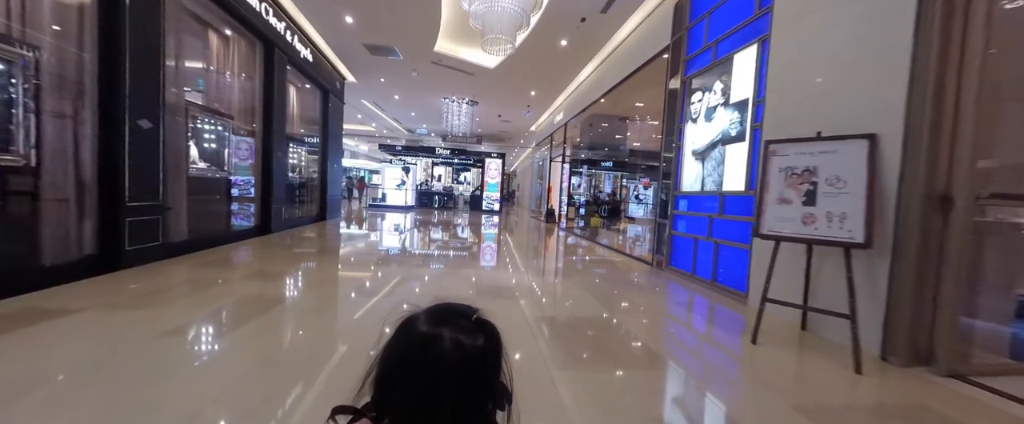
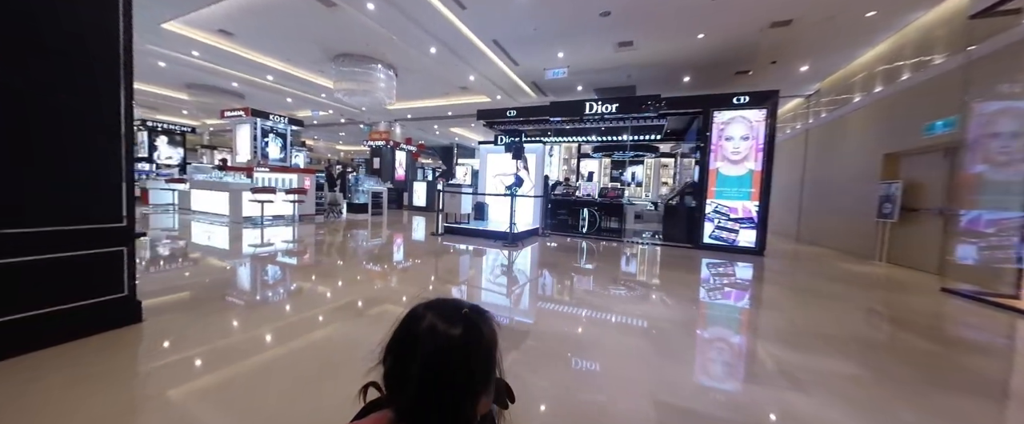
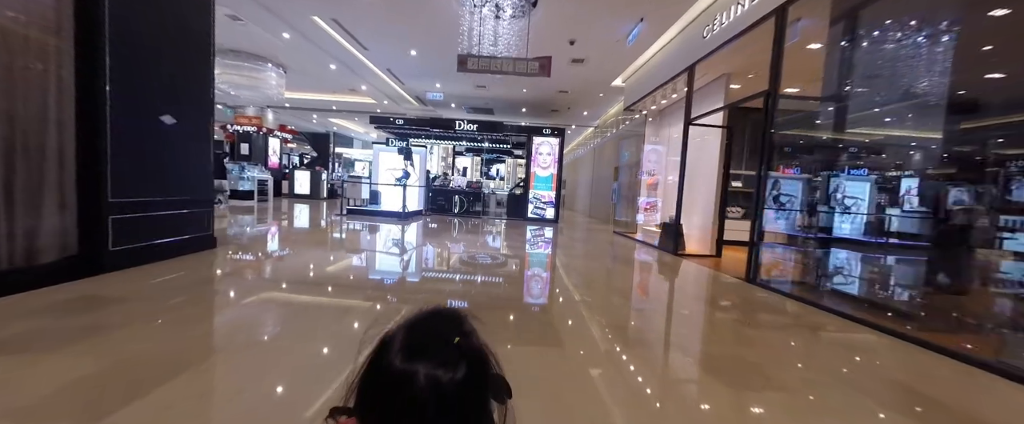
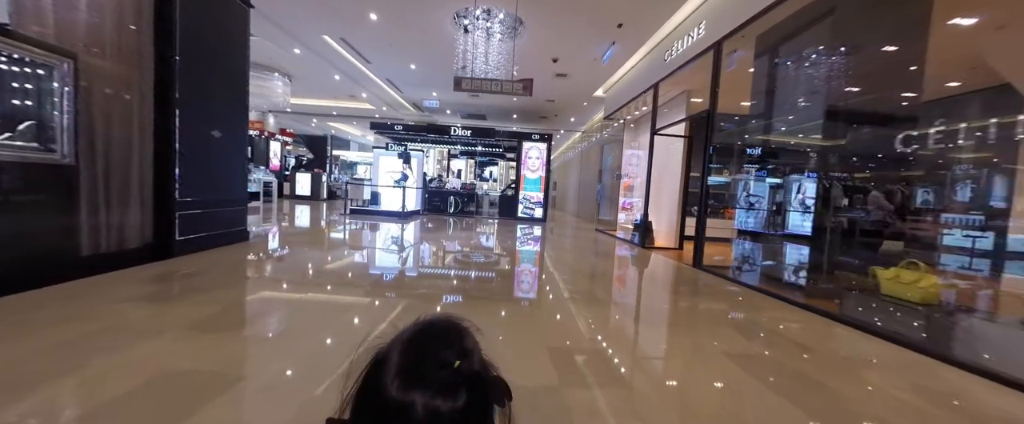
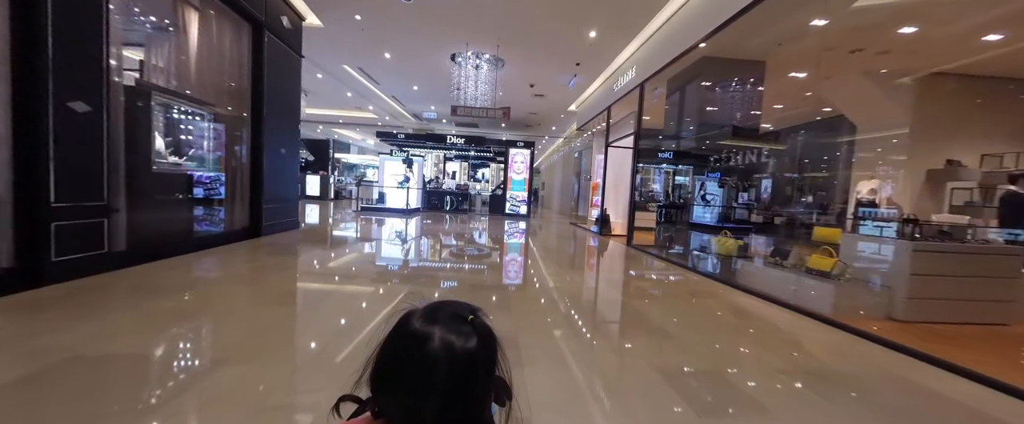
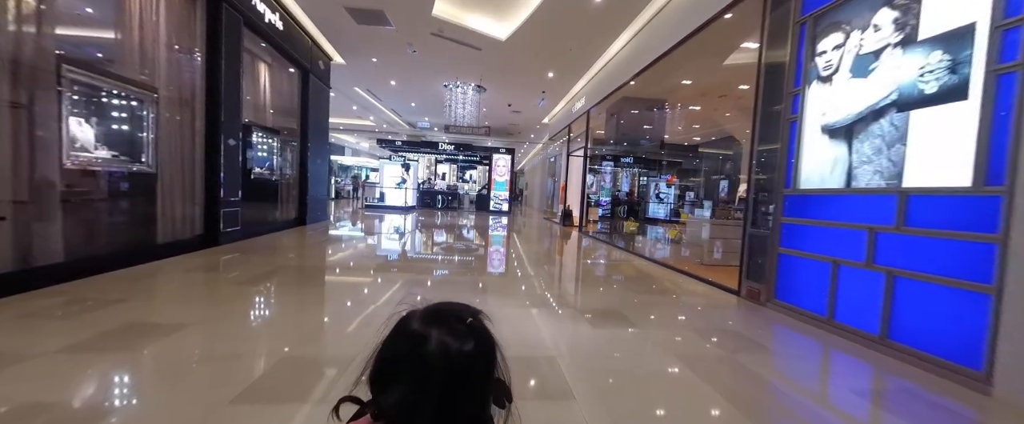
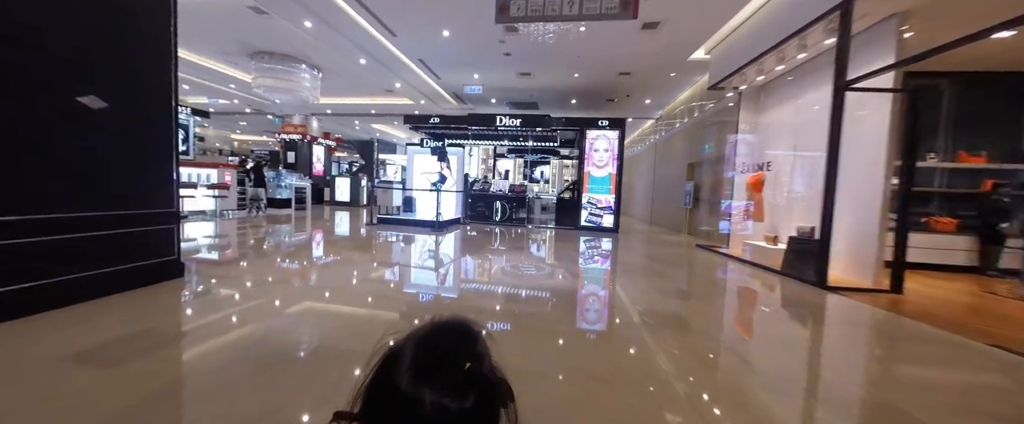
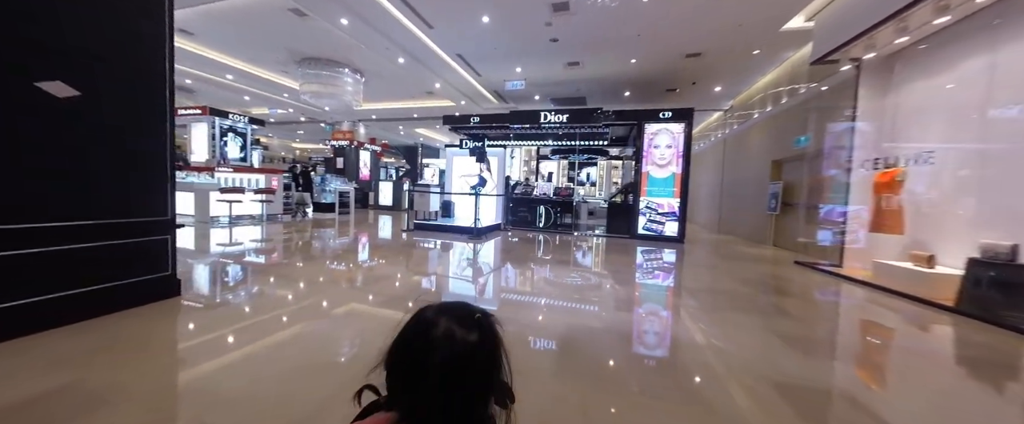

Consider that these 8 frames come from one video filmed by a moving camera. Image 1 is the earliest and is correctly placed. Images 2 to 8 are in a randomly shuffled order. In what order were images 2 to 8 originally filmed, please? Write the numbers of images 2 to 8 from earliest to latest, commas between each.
6, 5, 4, 3, 7, 8, 2
